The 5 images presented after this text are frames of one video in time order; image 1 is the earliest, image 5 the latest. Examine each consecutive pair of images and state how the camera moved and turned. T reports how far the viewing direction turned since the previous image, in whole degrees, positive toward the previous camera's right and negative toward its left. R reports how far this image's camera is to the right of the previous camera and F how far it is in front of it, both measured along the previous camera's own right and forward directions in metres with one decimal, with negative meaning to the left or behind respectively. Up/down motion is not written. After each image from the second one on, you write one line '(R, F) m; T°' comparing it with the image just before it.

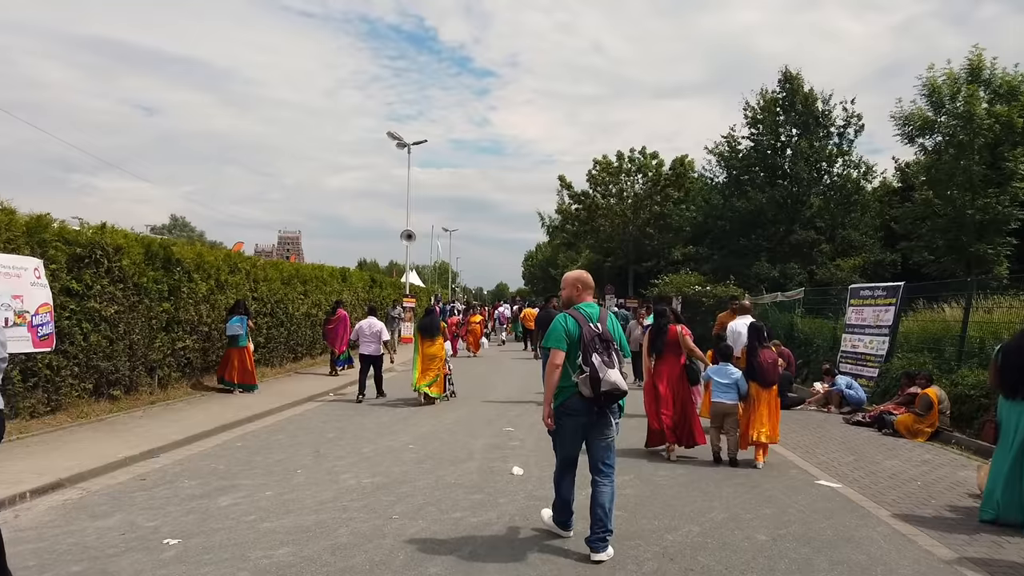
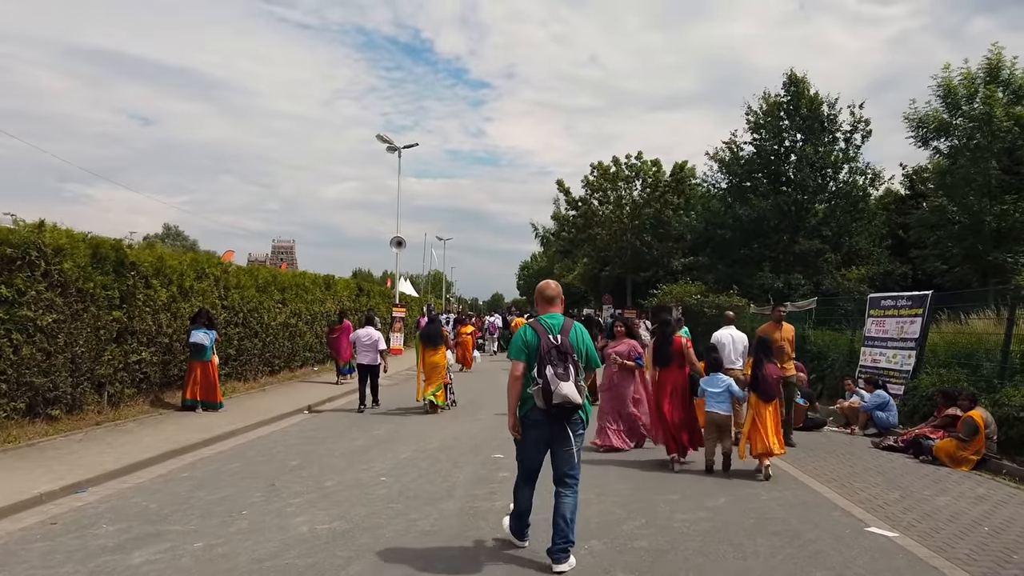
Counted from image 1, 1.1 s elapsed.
(+0.1, +1.3) m; 0°
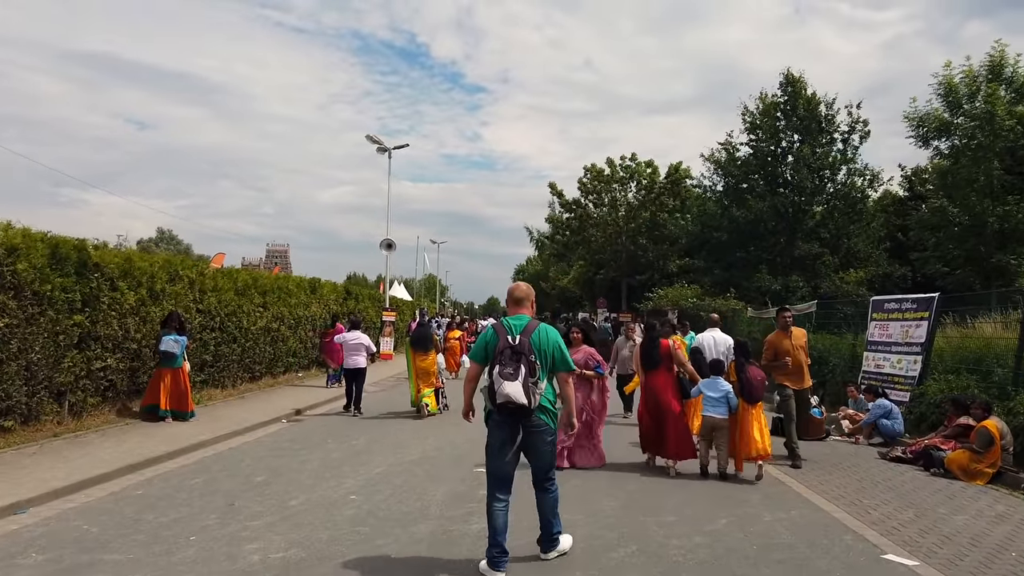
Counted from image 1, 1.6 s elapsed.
(+0.1, +0.6) m; 0°
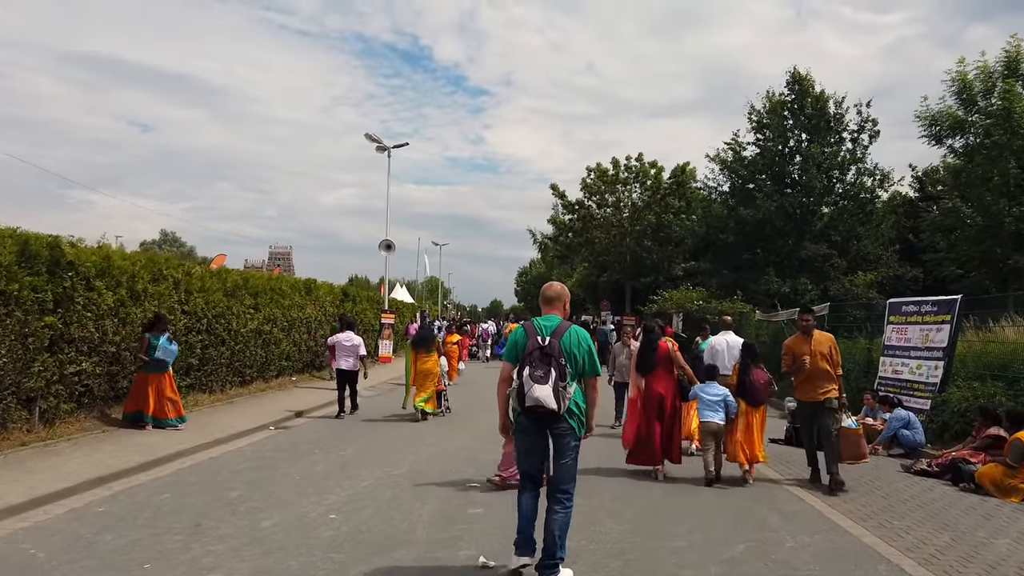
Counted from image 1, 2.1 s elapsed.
(+0.1, +0.7) m; 0°
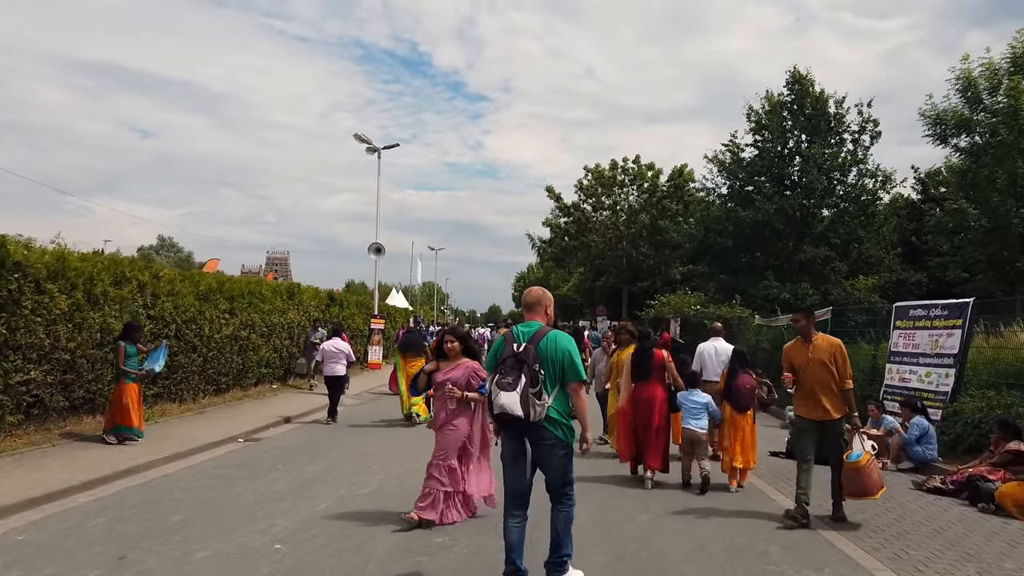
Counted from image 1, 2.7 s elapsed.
(+0.2, +0.8) m; 0°
